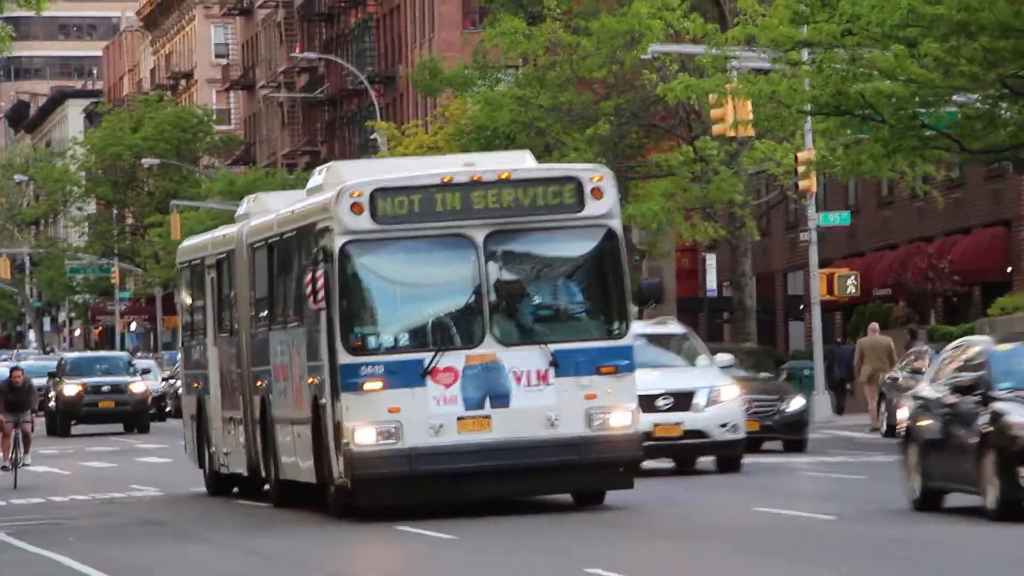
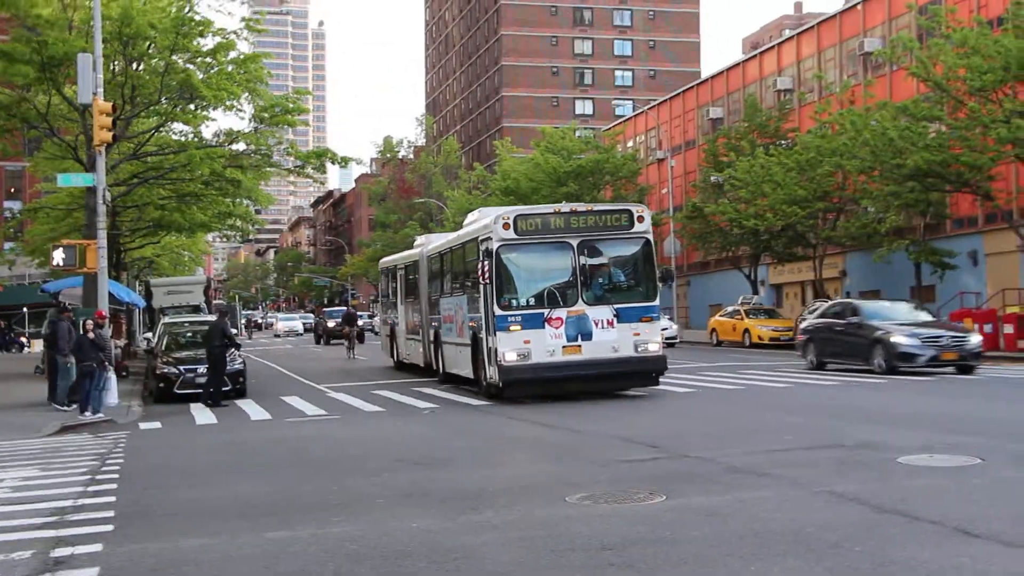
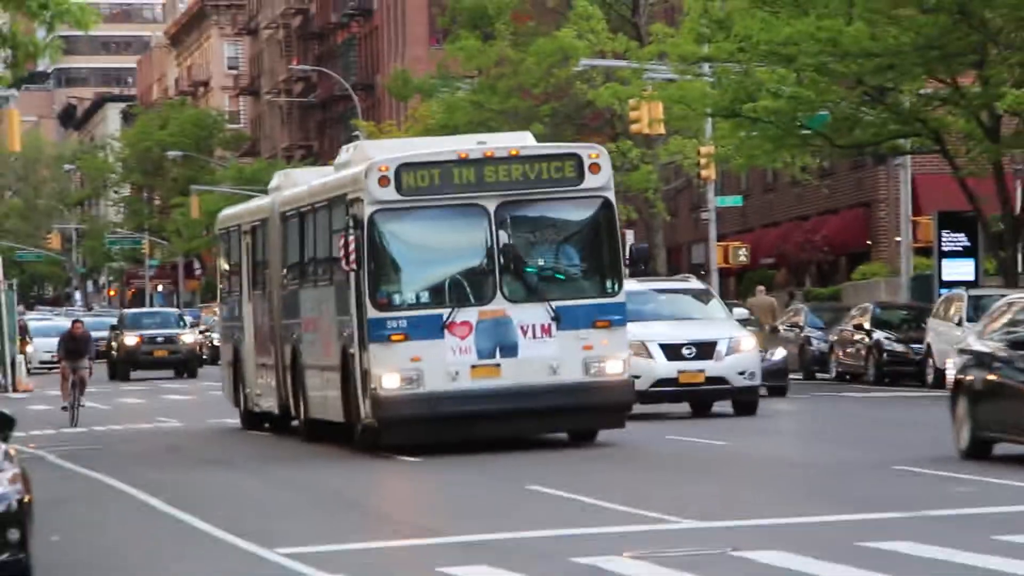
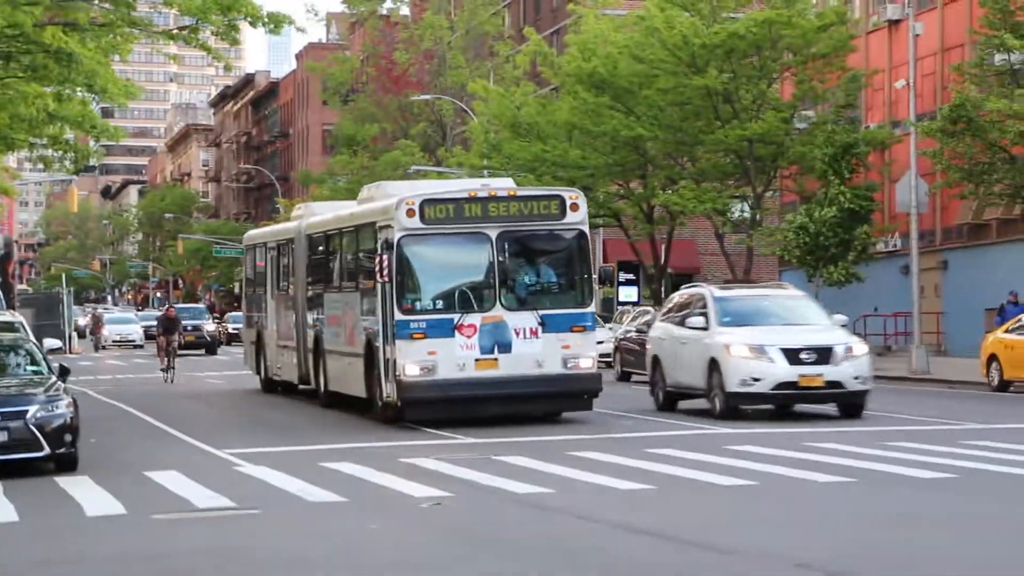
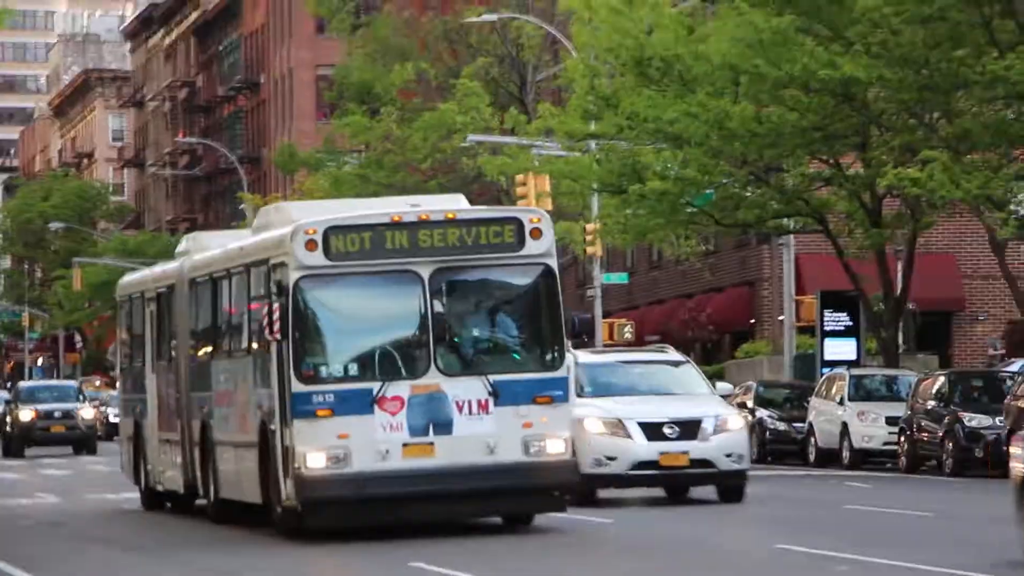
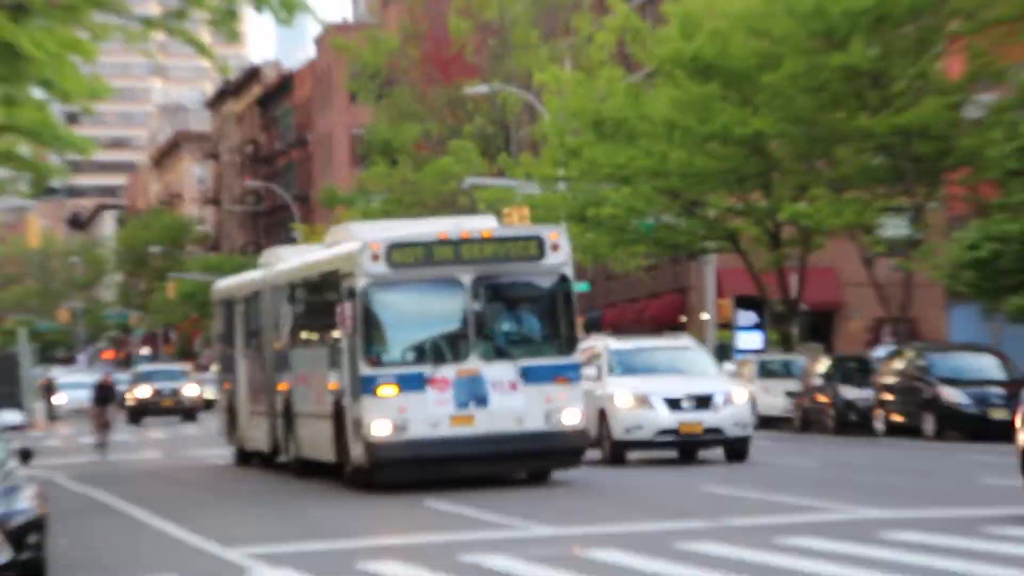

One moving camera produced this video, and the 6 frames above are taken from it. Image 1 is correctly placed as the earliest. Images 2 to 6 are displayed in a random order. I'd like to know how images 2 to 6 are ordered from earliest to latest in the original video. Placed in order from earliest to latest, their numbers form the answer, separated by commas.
3, 5, 6, 4, 2
